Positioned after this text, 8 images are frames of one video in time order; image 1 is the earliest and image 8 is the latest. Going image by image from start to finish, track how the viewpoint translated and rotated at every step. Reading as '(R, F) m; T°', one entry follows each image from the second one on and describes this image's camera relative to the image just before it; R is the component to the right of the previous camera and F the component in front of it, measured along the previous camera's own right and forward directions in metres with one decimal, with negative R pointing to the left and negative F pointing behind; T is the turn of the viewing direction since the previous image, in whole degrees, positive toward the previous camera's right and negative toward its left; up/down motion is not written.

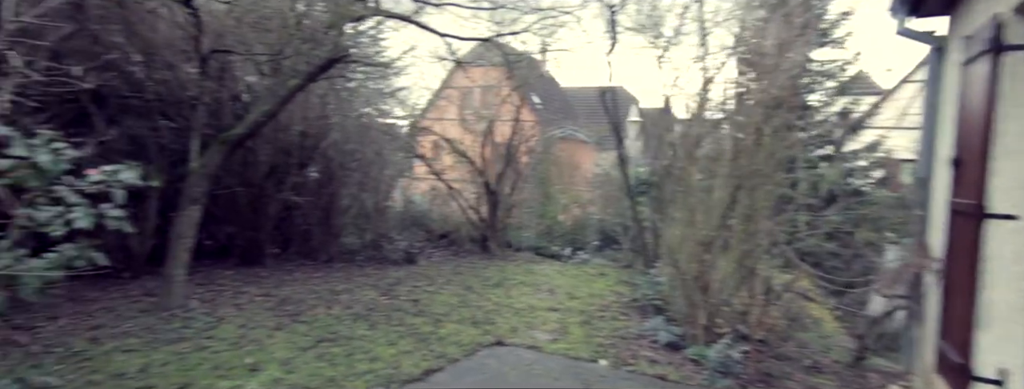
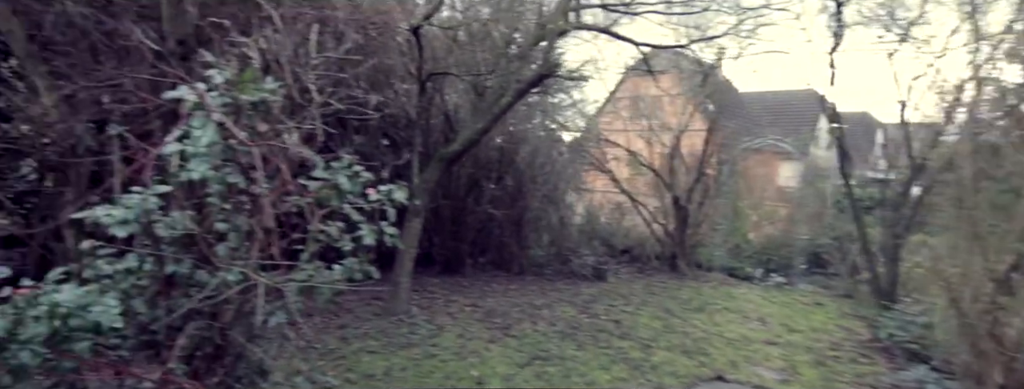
(-0.7, +0.2) m; -17°
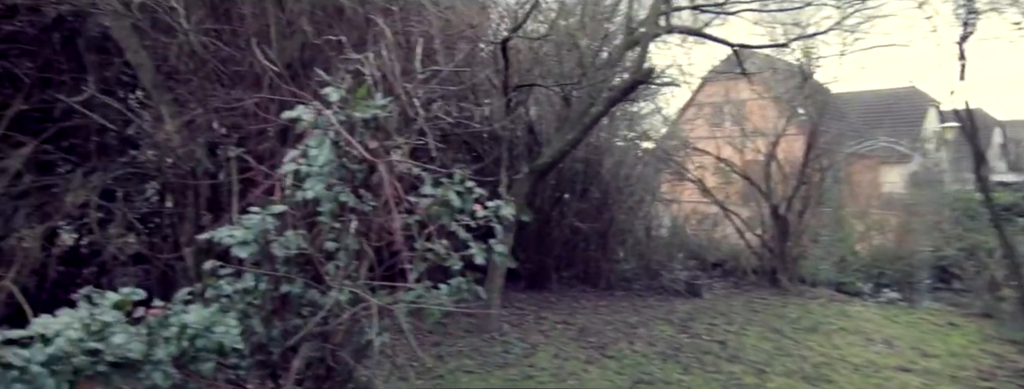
(-0.3, +0.2) m; -8°
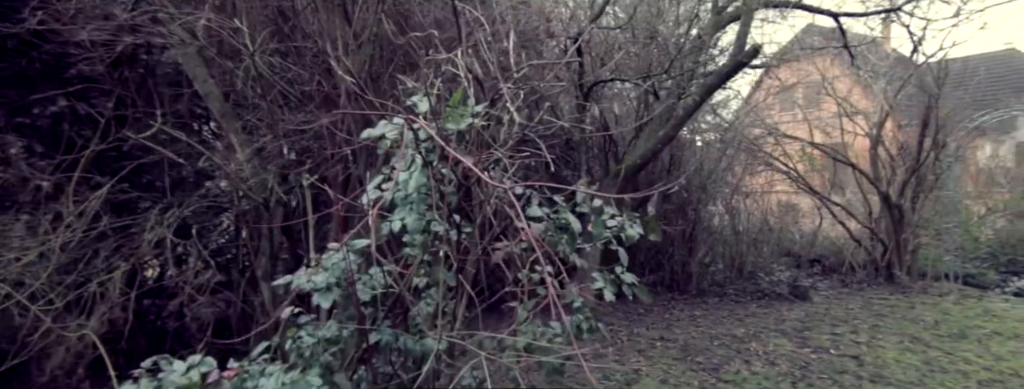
(-0.3, +0.5) m; -6°
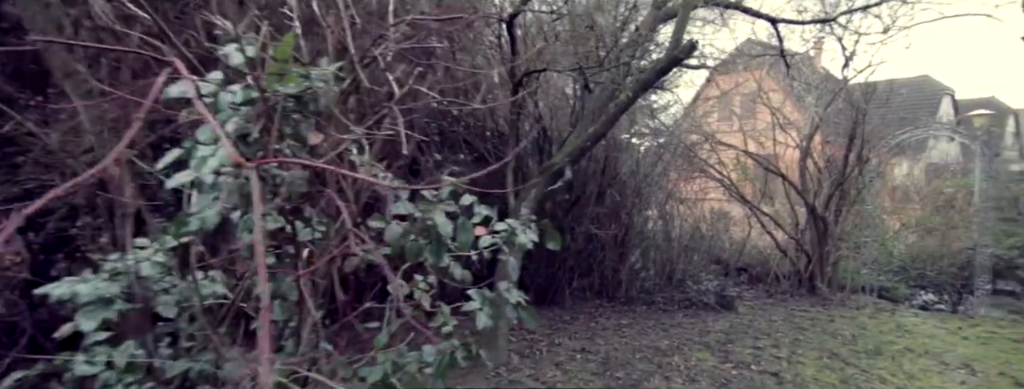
(+0.3, +0.5) m; +6°
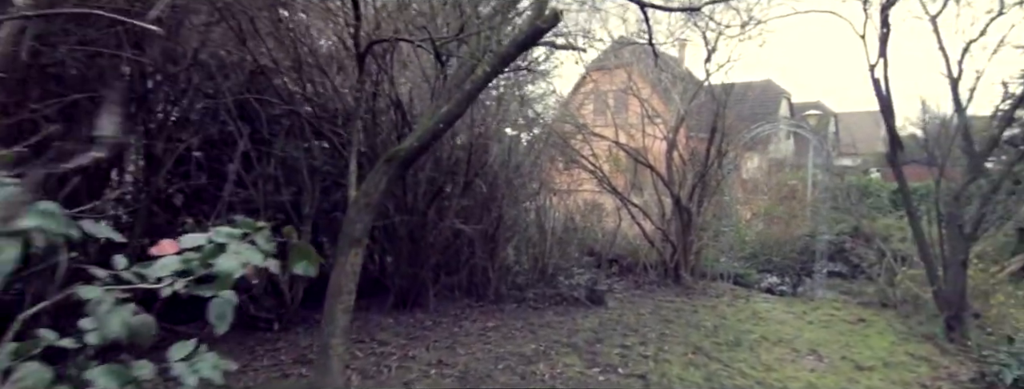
(+0.4, +0.8) m; +13°
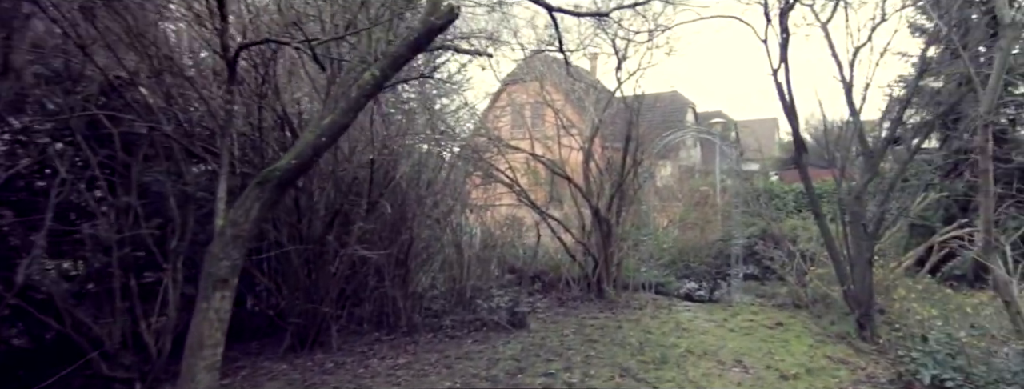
(+0.2, +0.6) m; +9°
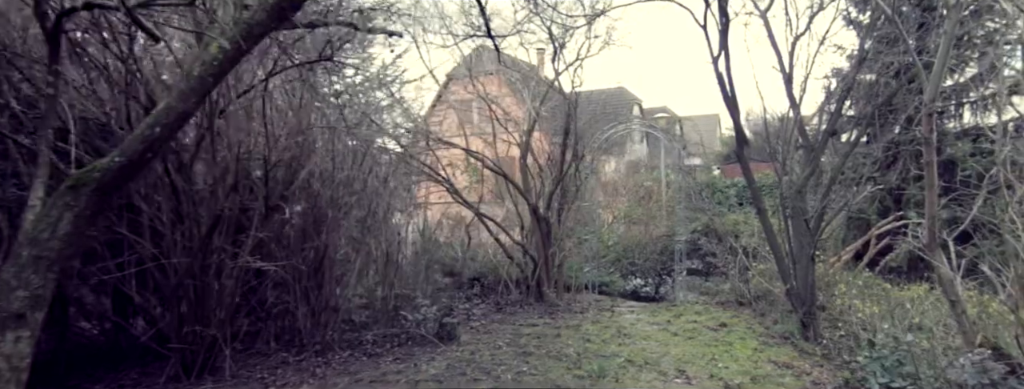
(+0.4, +0.6) m; +5°
